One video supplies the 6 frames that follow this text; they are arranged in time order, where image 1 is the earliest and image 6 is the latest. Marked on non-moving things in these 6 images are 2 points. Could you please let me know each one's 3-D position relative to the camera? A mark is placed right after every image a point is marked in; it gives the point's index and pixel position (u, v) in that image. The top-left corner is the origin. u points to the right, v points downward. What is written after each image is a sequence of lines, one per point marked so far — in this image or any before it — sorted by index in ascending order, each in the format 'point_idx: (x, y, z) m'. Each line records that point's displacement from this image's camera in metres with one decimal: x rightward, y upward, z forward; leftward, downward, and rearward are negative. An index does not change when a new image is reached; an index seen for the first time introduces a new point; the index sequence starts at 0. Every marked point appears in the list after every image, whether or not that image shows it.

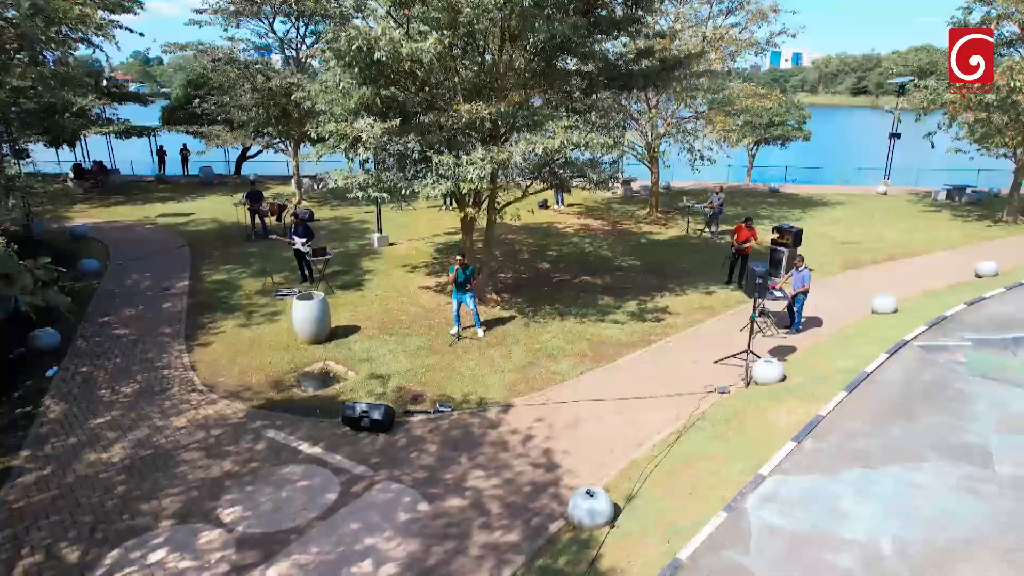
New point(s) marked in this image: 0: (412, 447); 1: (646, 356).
0: (-1.2, -1.9, +7.5) m
1: (+2.1, -1.1, +10.0) m
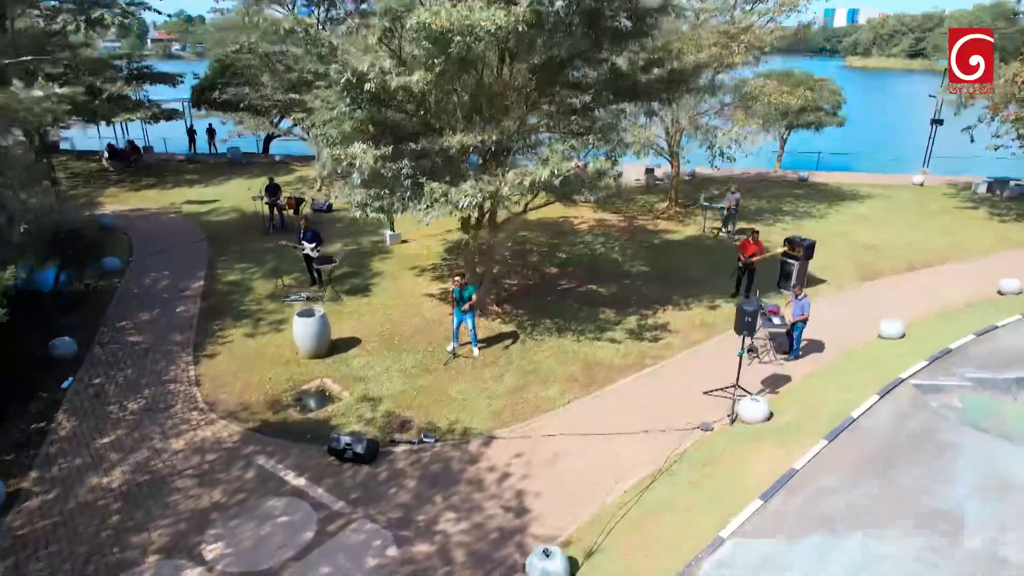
0: (-1.5, -2.4, +7.8) m
1: (+2.0, -1.5, +10.1) m
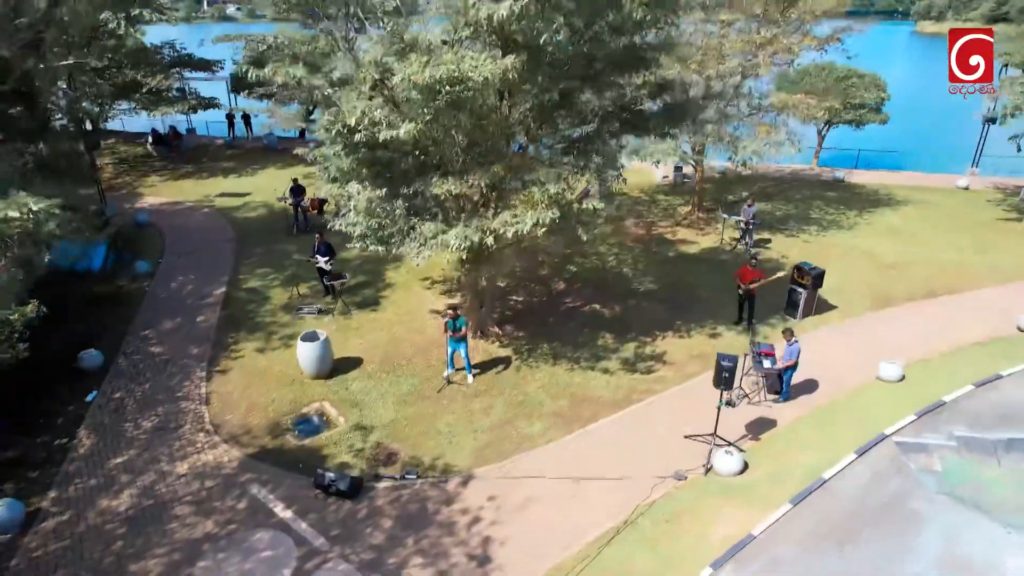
0: (-1.9, -3.0, +8.3) m
1: (+1.8, -2.1, +10.3) m
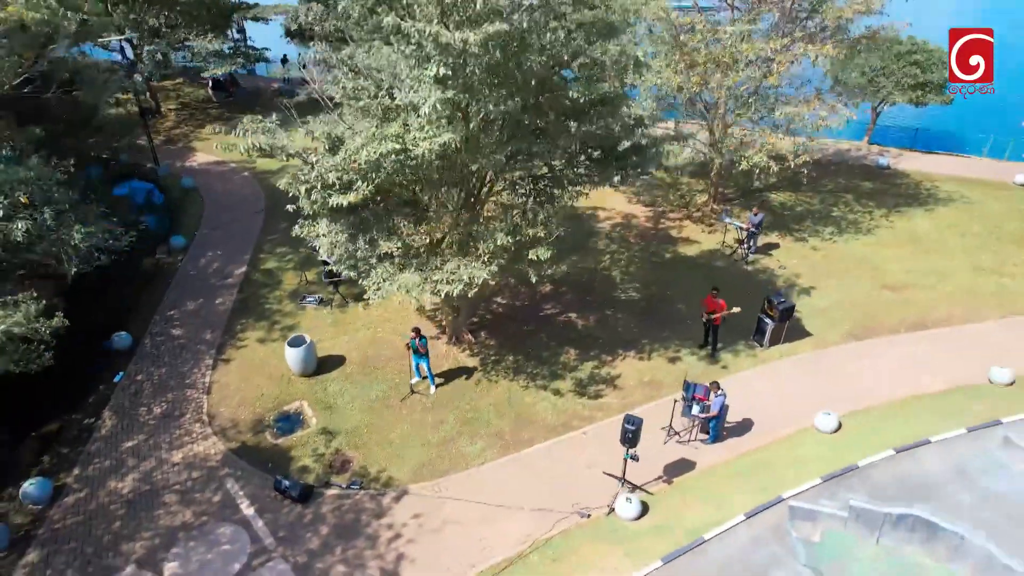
0: (-3.2, -3.7, +10.1) m
1: (+0.7, -2.9, +11.4) m
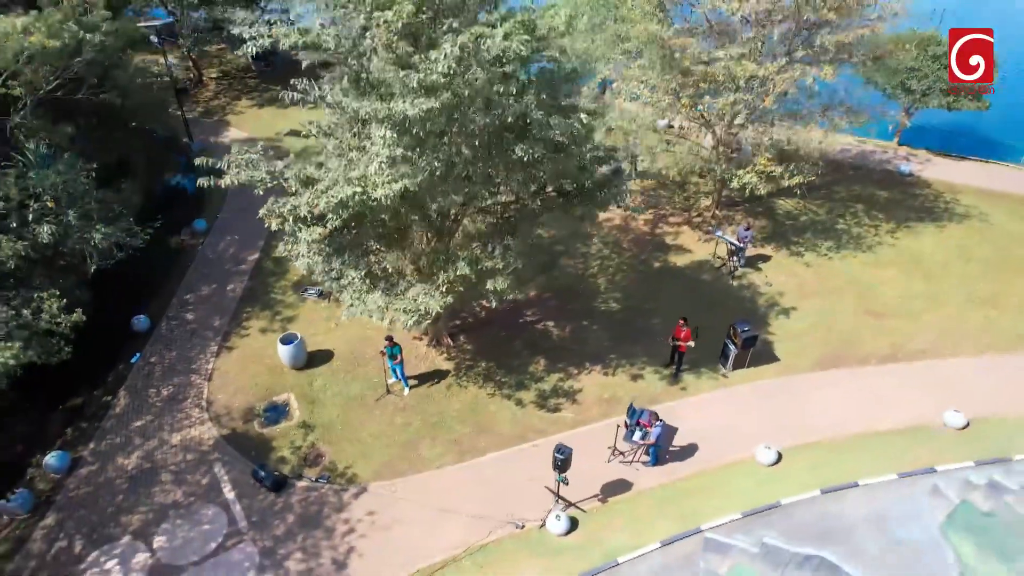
0: (-4.2, -4.1, +11.5) m
1: (-0.2, -3.4, +12.5) m
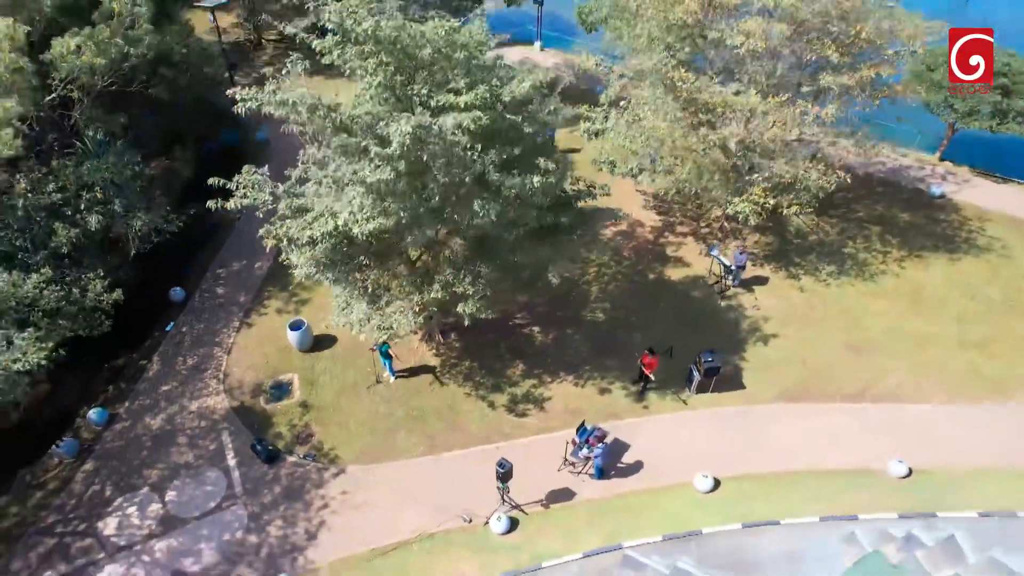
0: (-5.2, -4.2, +13.6) m
1: (-1.0, -3.7, +14.1) m
